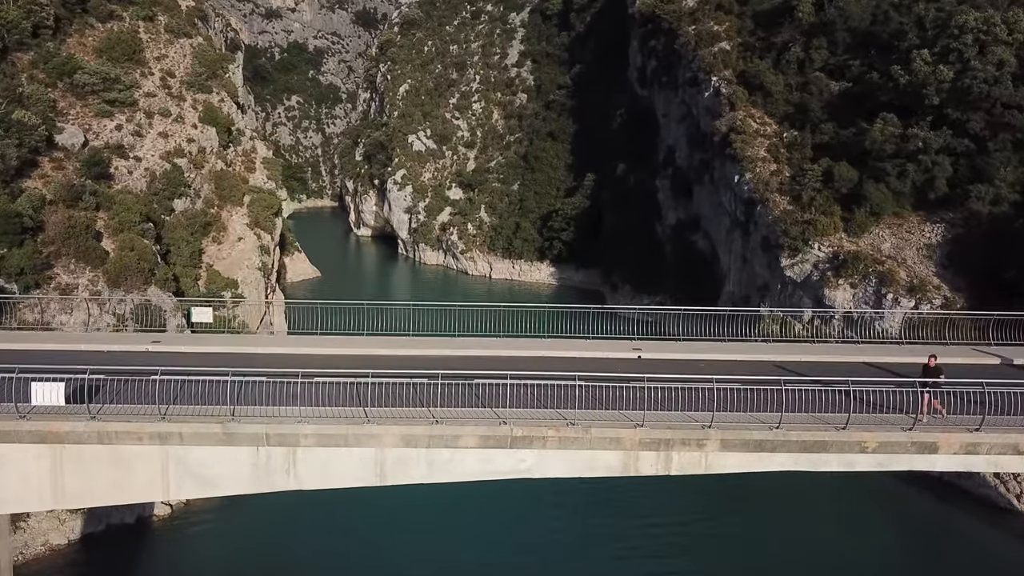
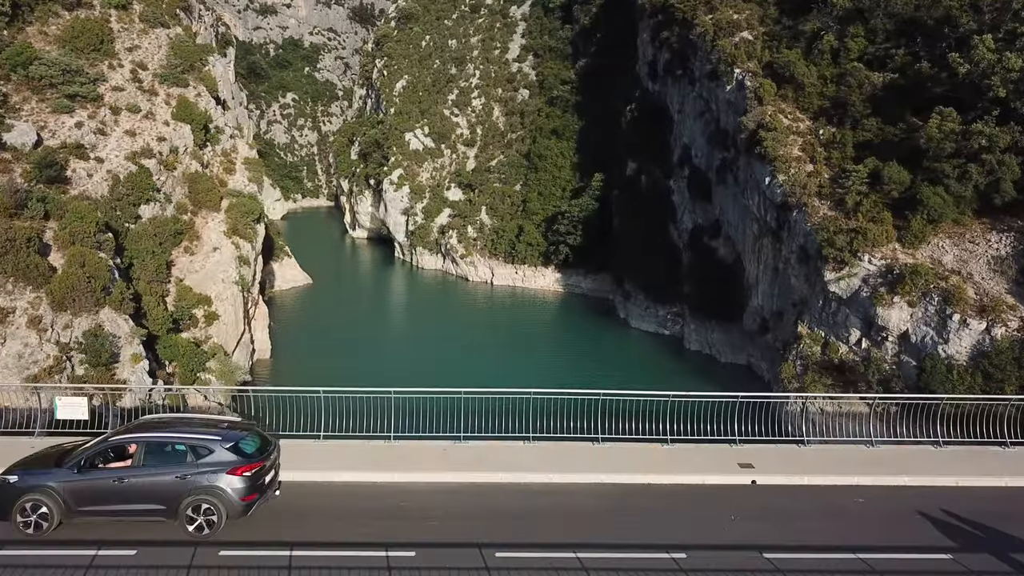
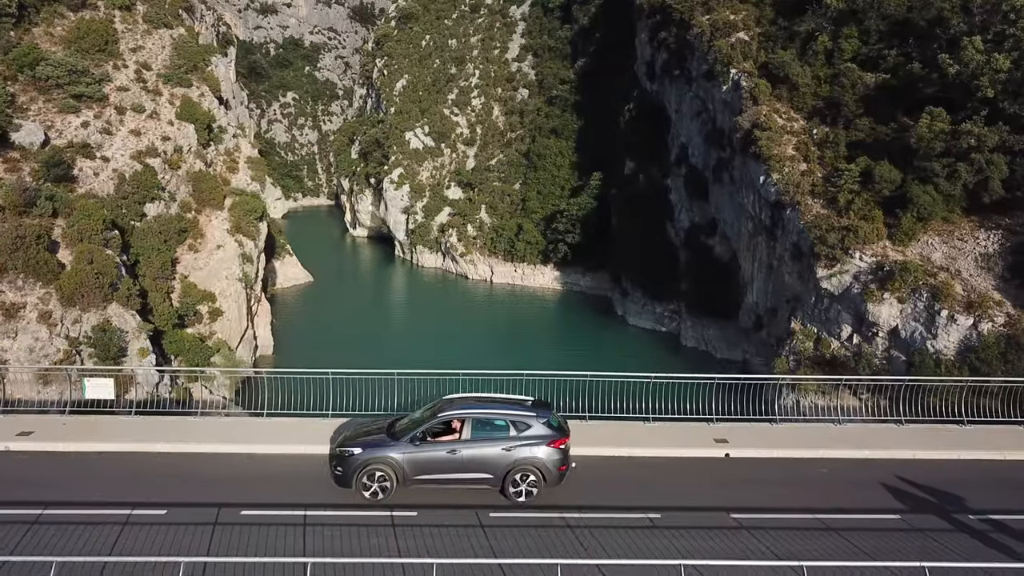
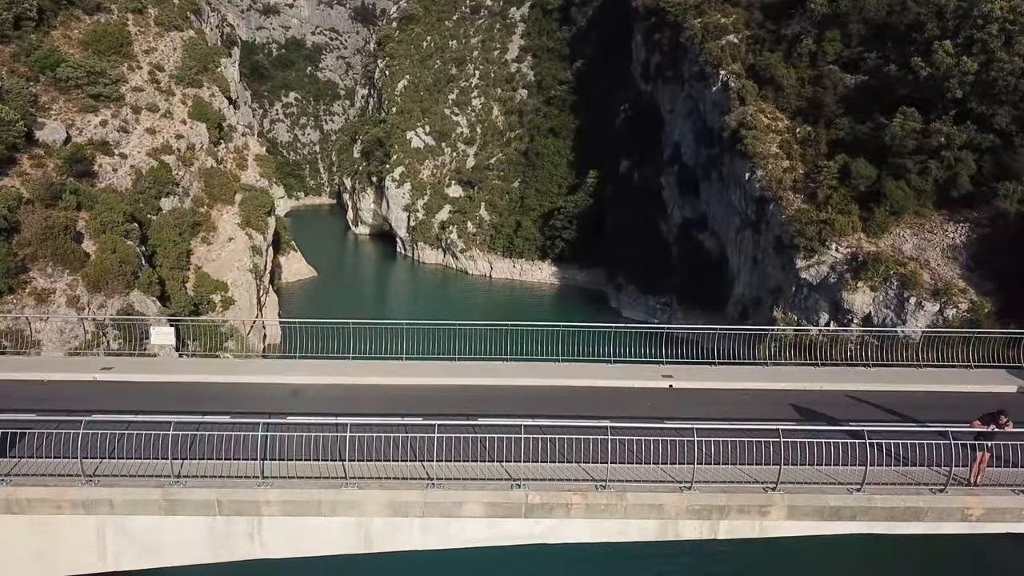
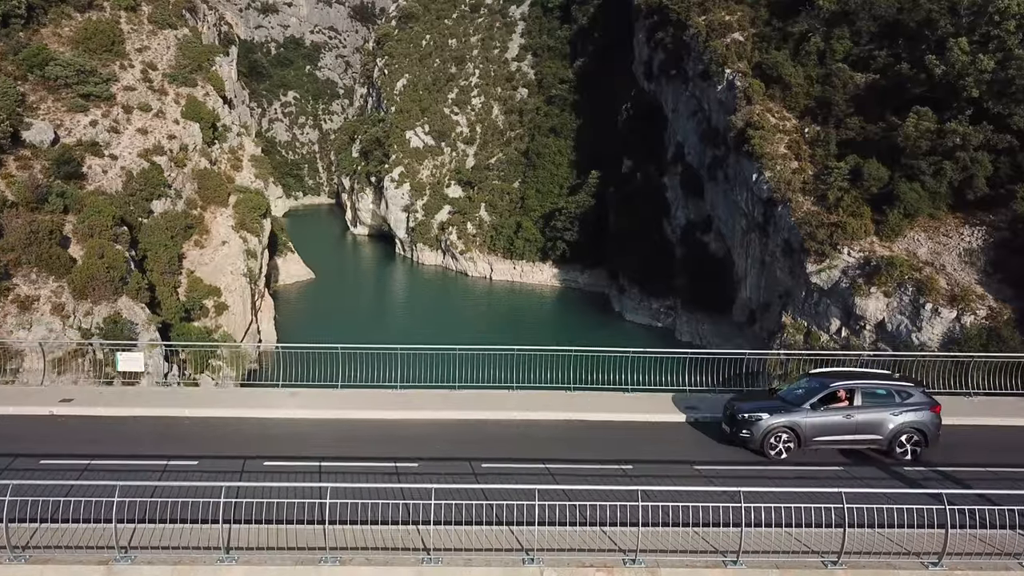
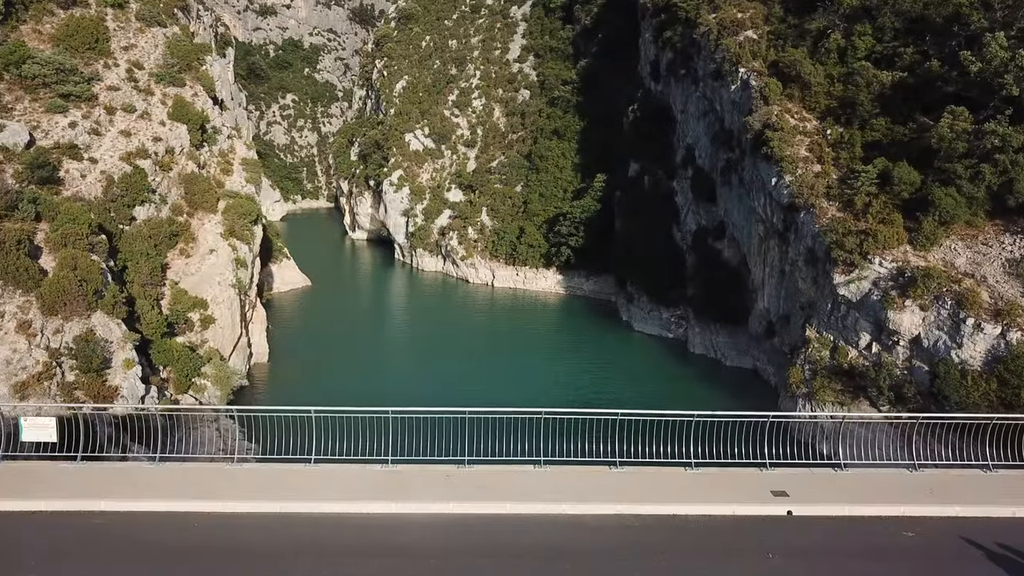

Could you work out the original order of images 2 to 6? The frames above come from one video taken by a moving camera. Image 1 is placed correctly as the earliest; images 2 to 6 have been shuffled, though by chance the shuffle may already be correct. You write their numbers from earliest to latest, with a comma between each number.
4, 5, 3, 2, 6
